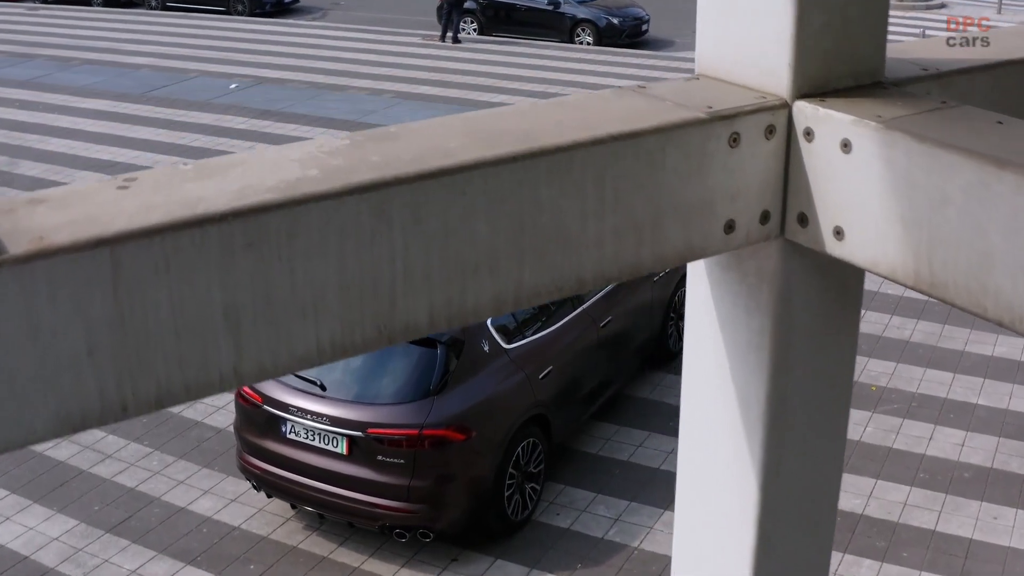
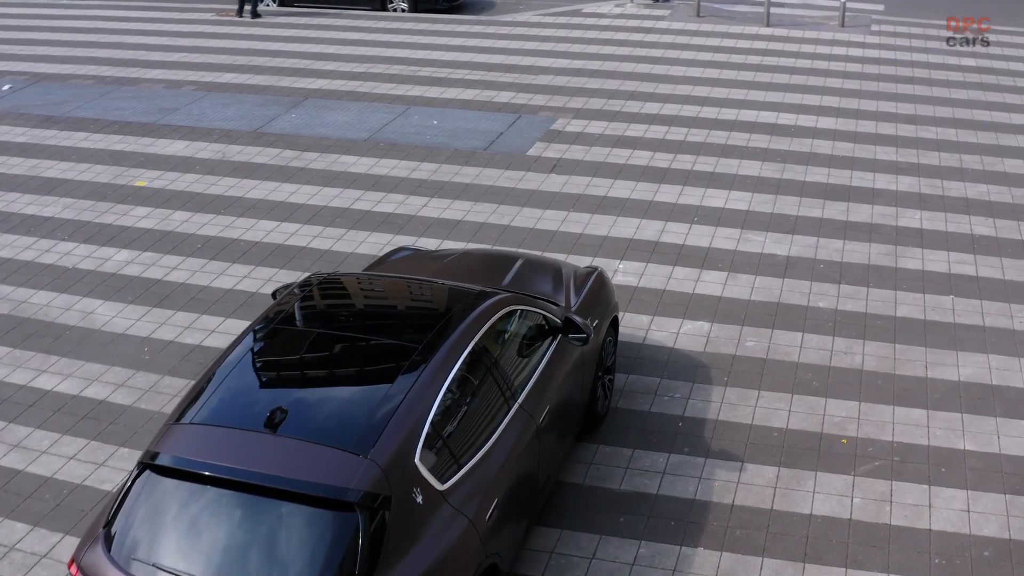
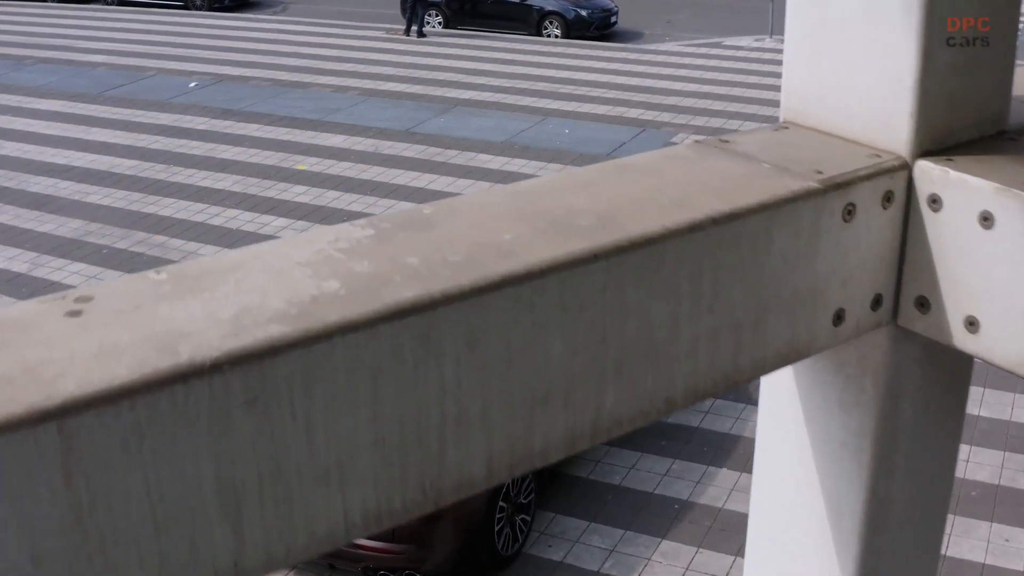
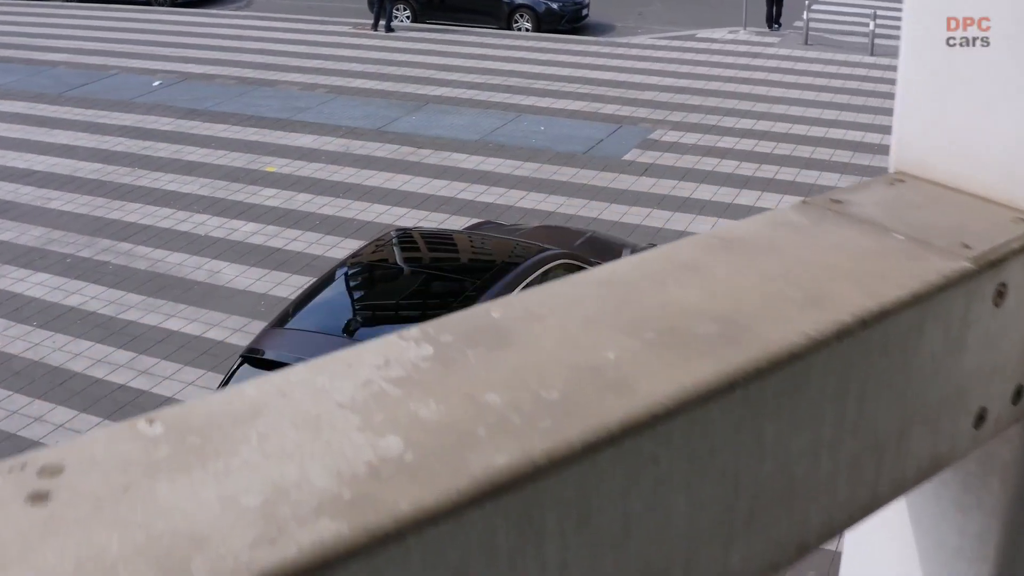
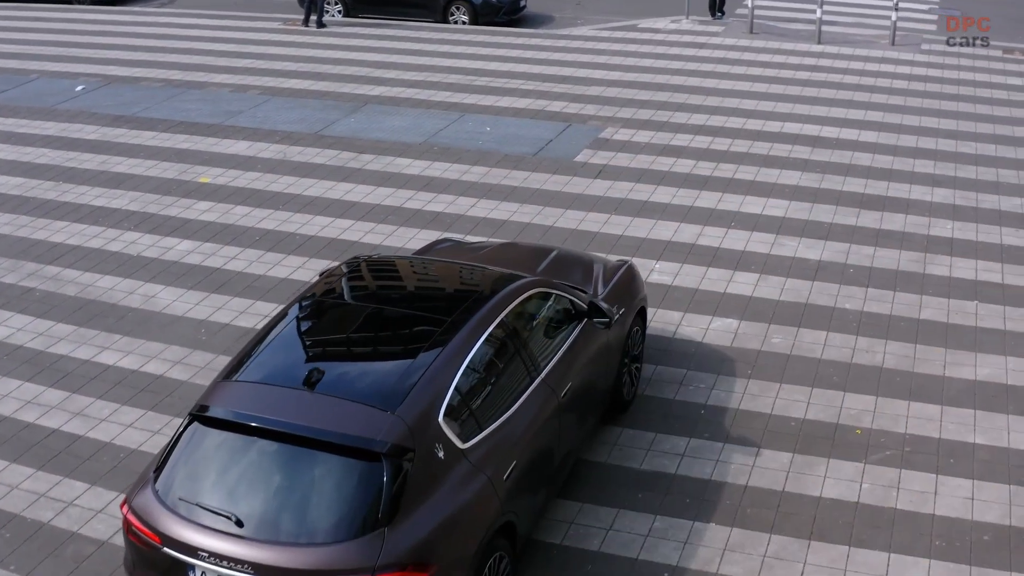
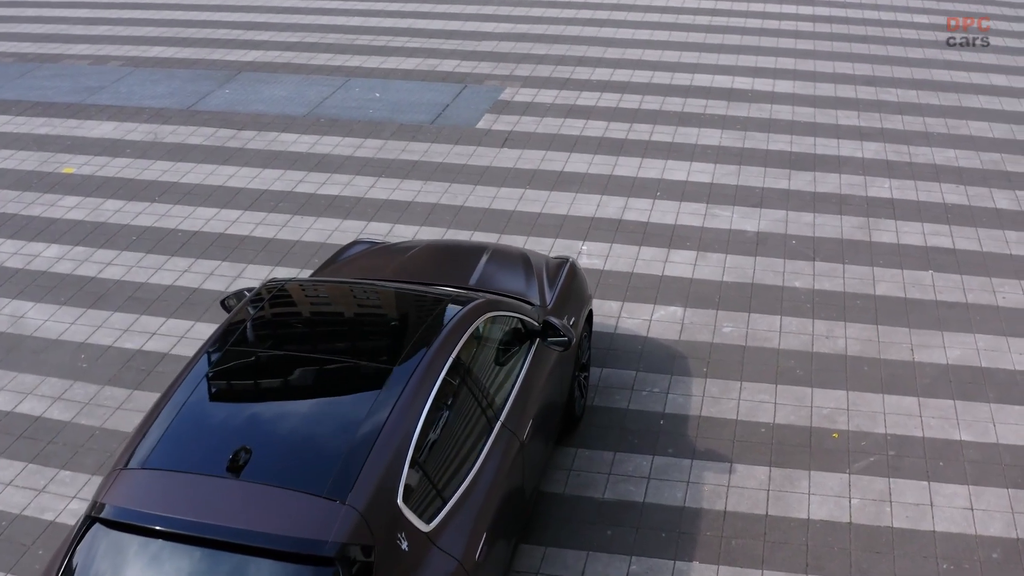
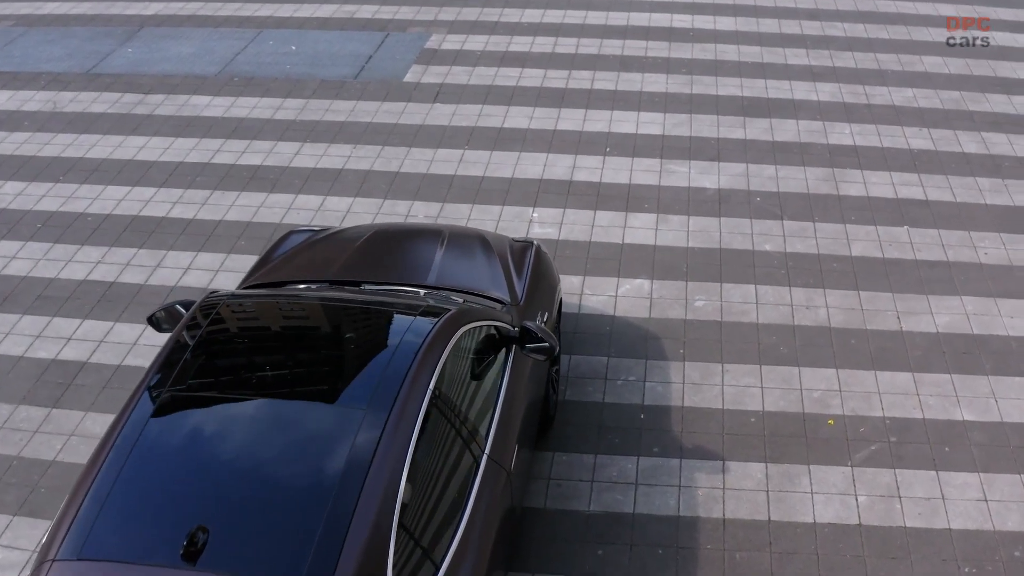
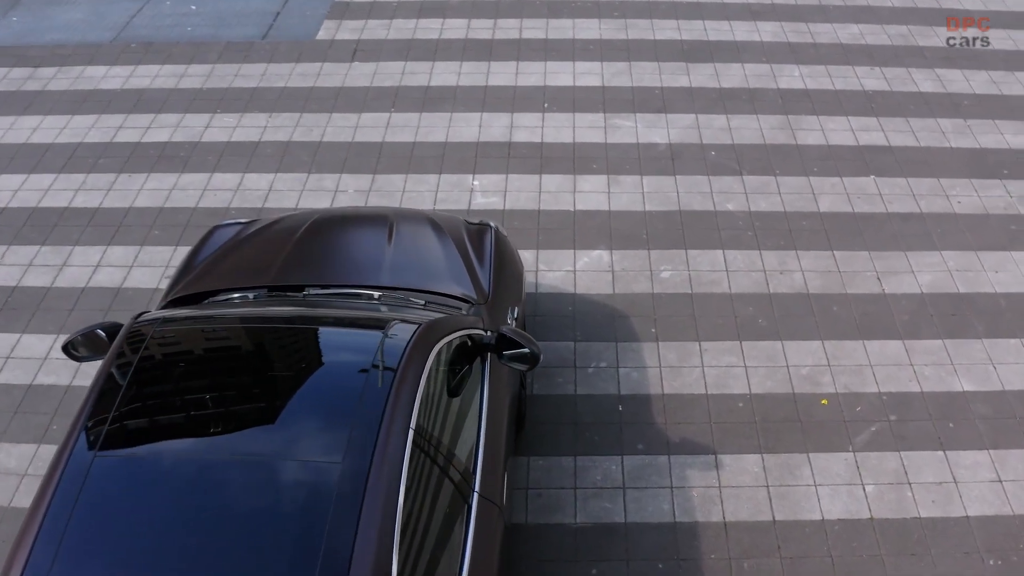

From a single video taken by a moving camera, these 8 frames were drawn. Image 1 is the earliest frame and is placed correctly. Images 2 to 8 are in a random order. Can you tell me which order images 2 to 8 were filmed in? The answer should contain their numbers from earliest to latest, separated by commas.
3, 4, 5, 2, 6, 7, 8
